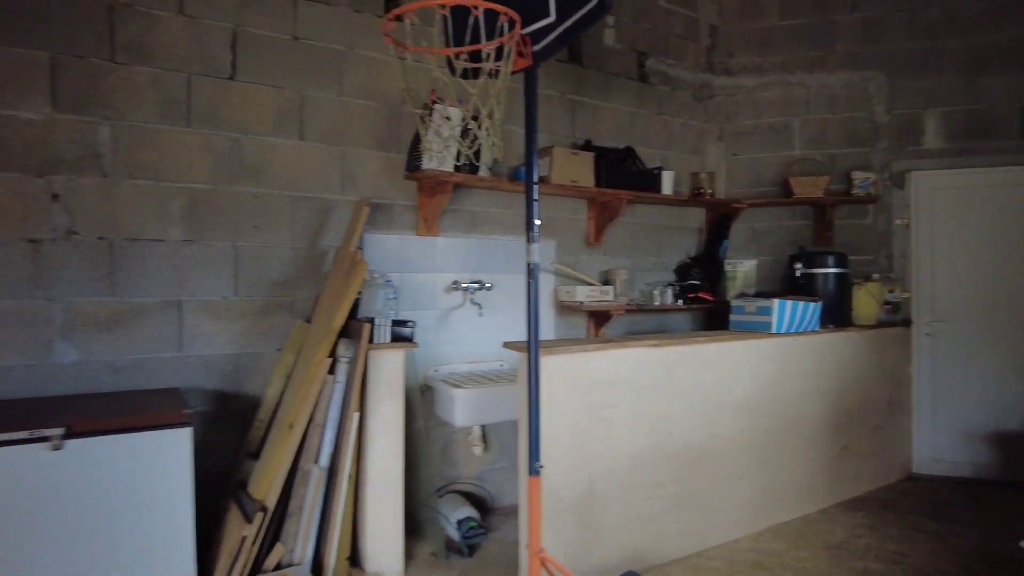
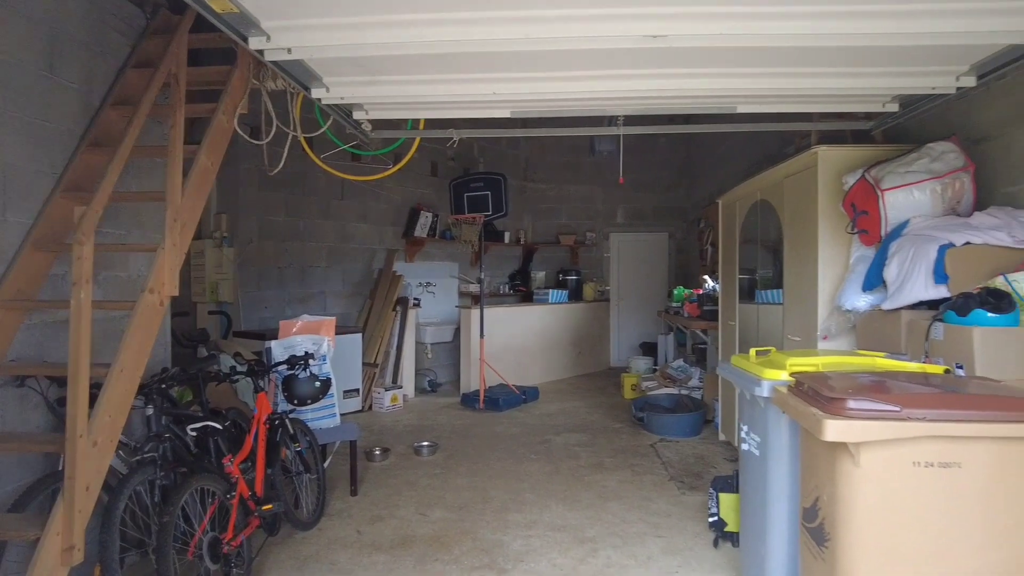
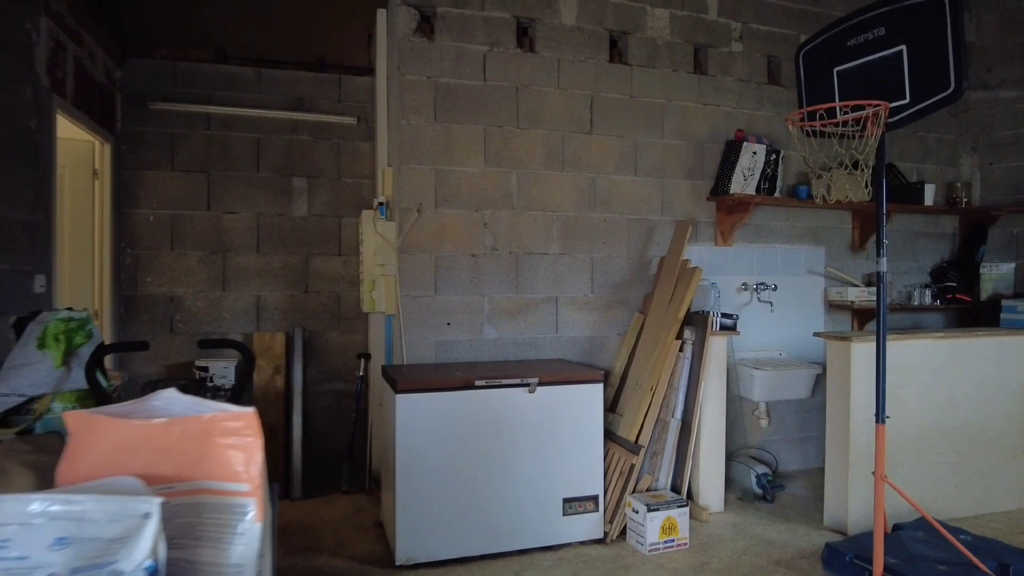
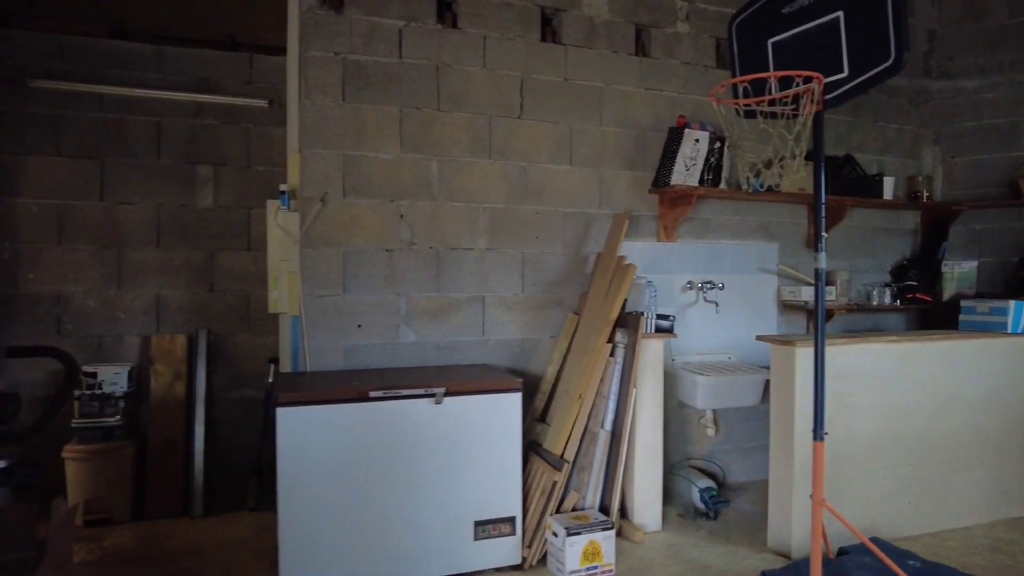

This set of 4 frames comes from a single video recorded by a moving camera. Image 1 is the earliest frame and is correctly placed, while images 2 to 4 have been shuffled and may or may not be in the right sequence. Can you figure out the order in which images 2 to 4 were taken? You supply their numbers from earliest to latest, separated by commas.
4, 3, 2
